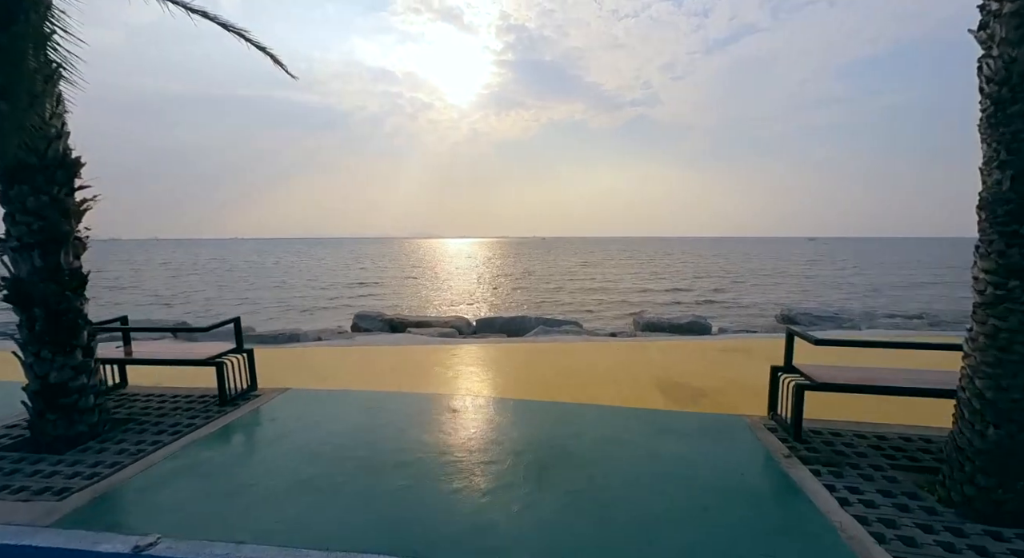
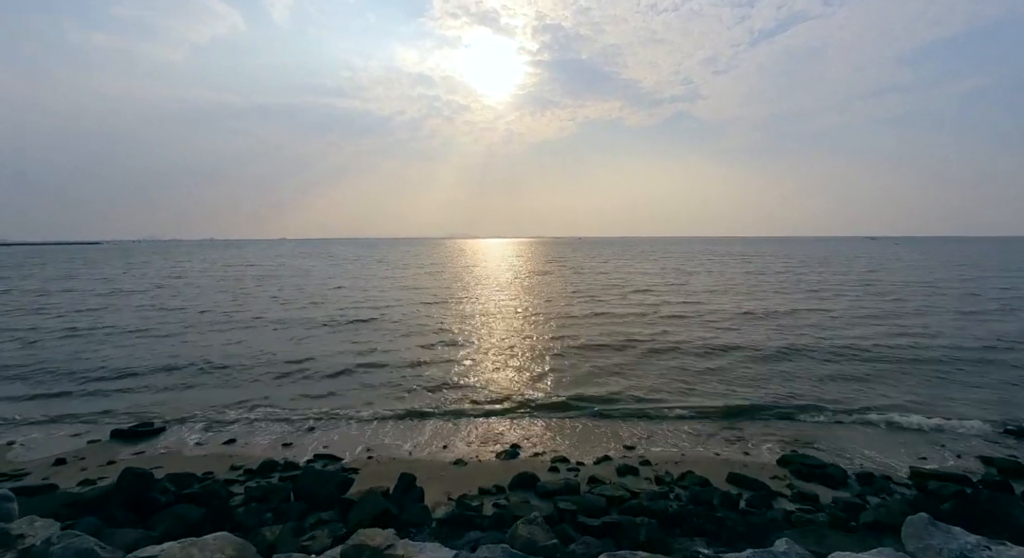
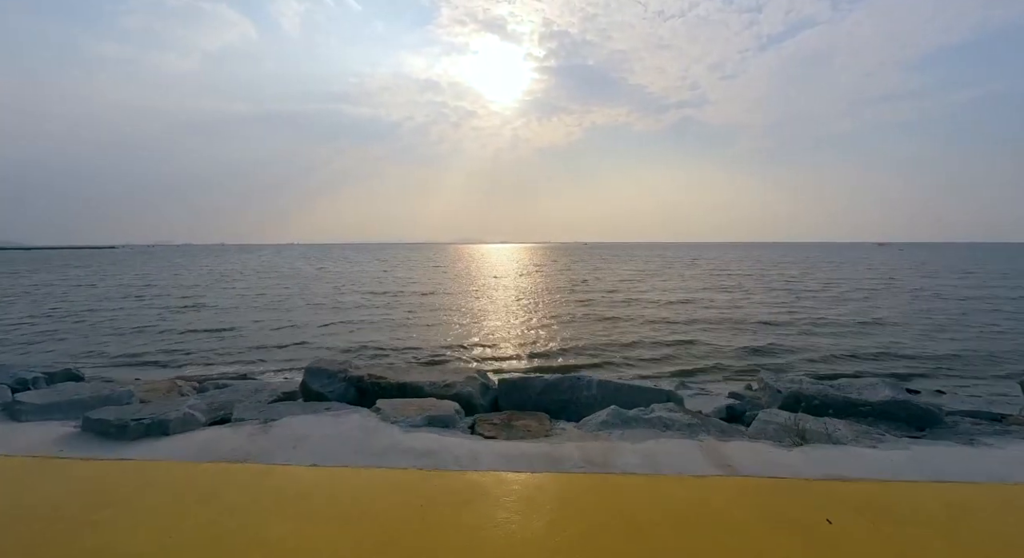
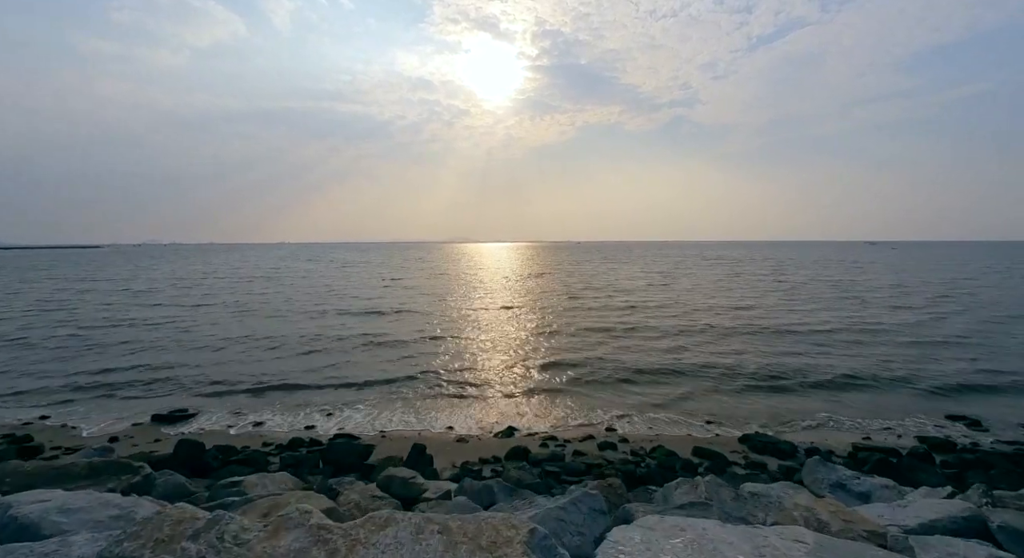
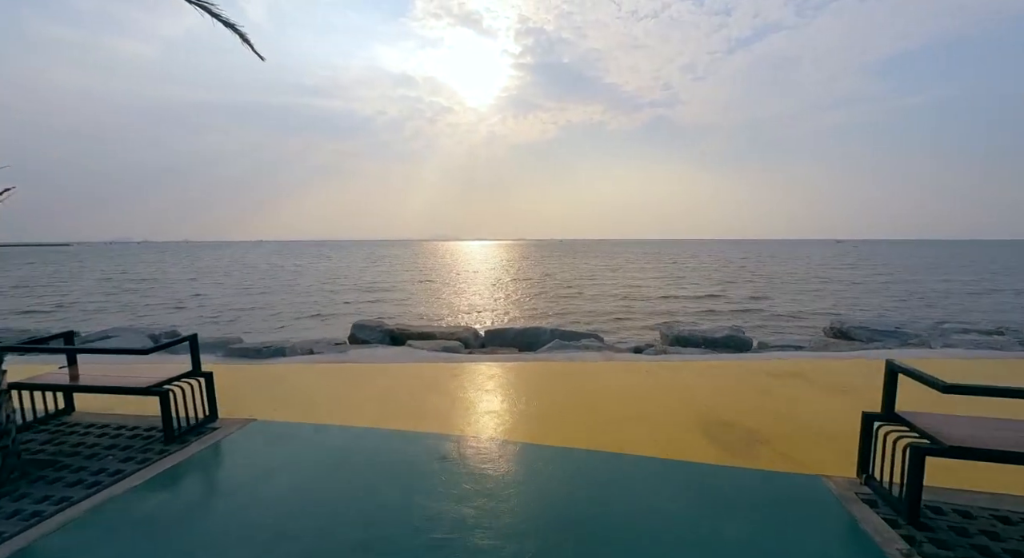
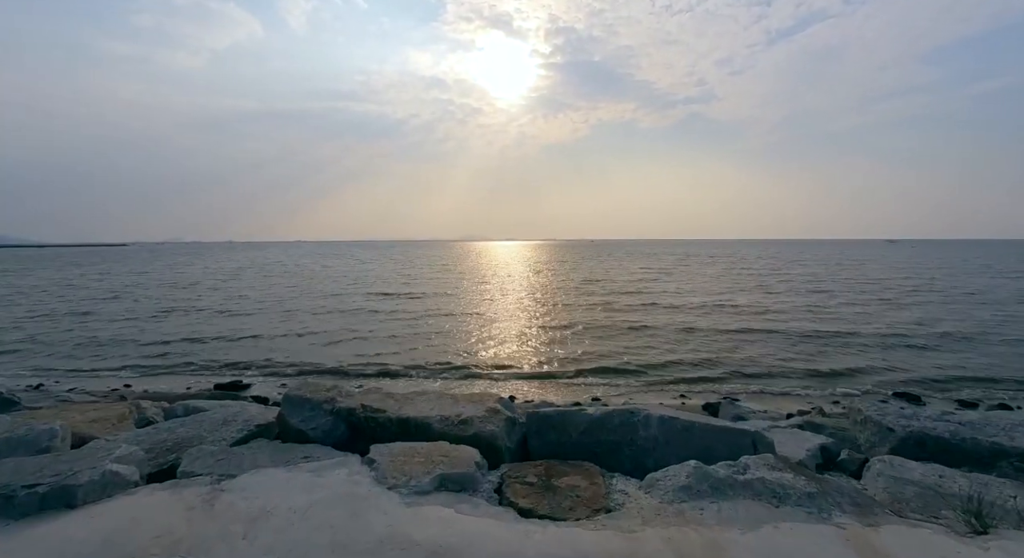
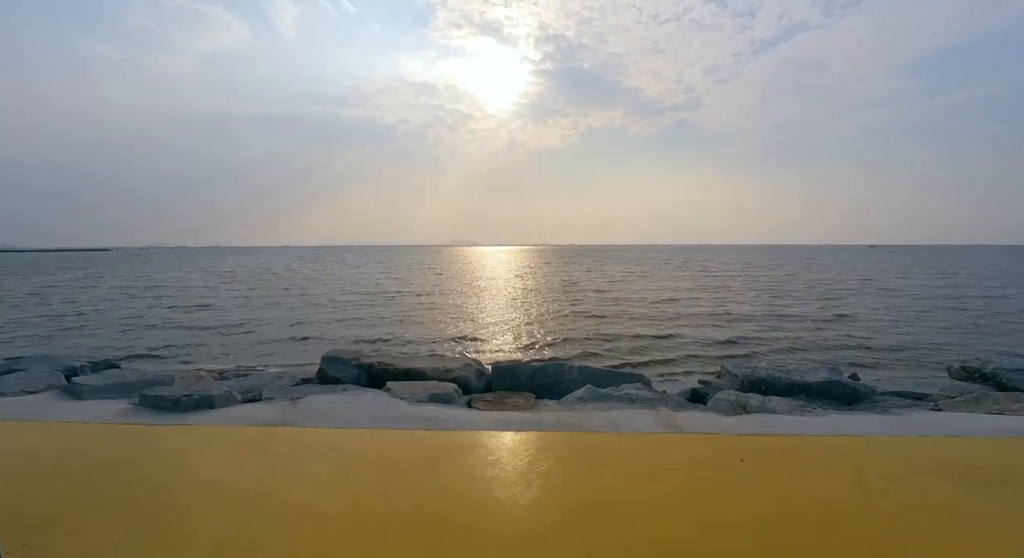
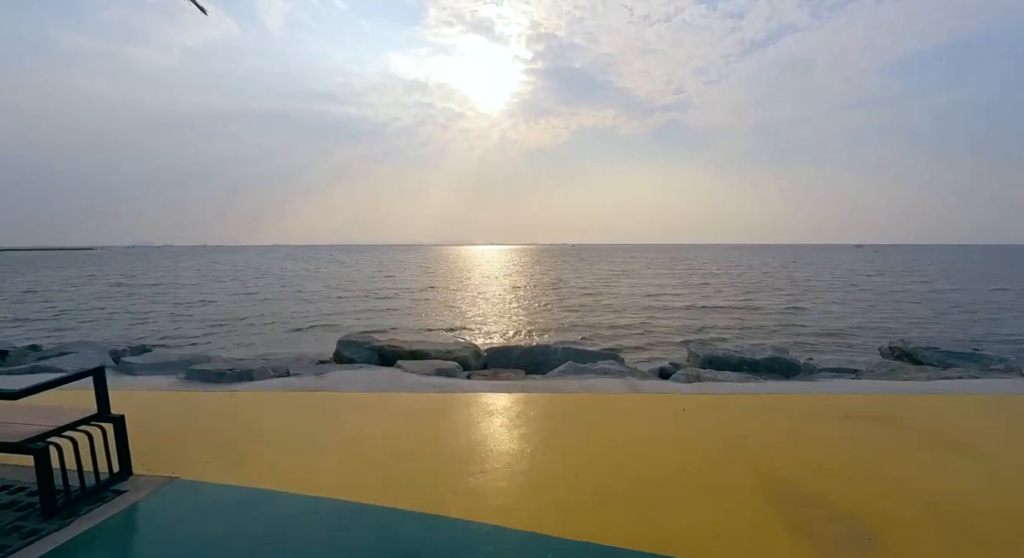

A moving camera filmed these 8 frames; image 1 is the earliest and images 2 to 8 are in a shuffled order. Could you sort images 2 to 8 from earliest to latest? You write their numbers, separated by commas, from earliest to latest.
5, 8, 7, 3, 6, 4, 2
